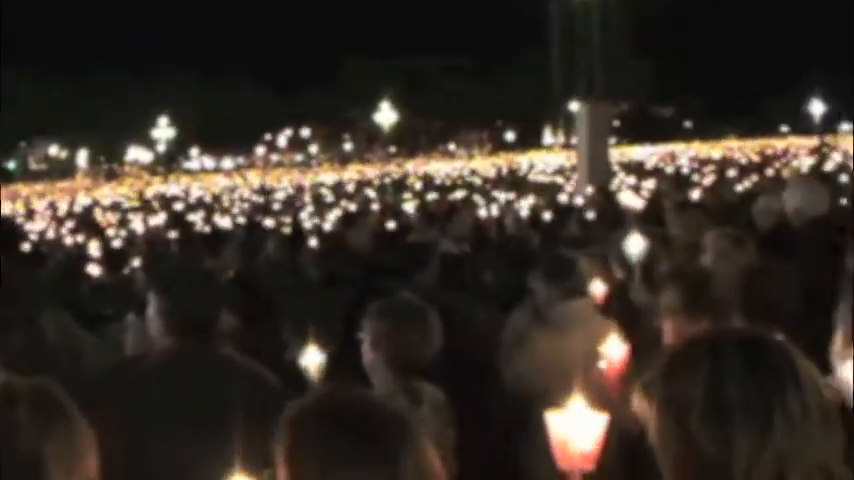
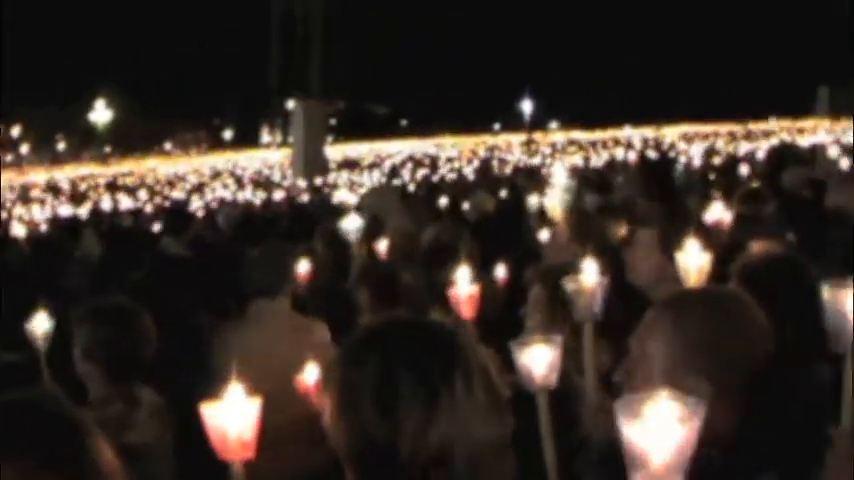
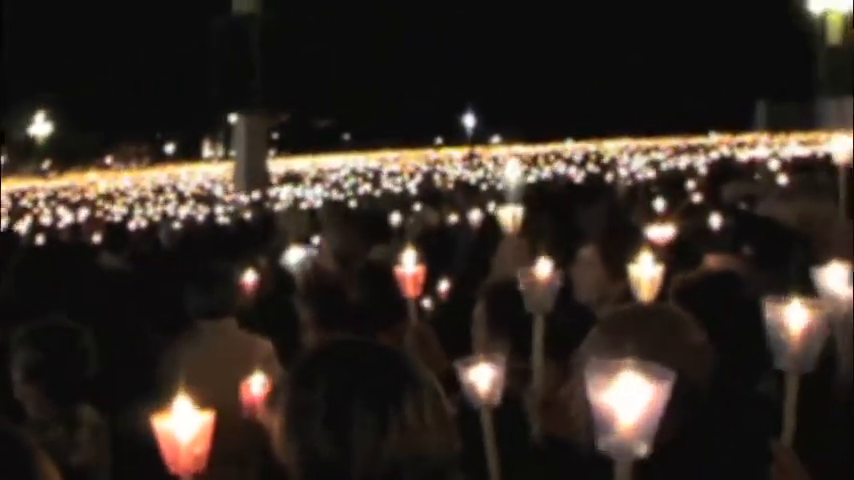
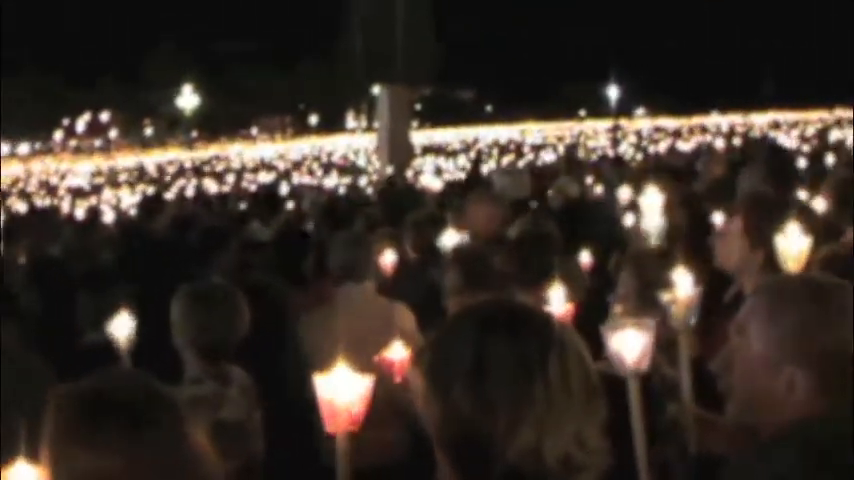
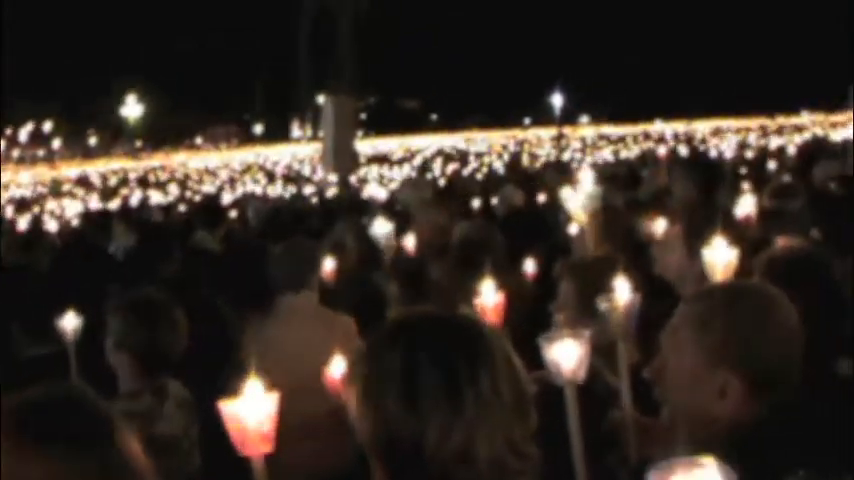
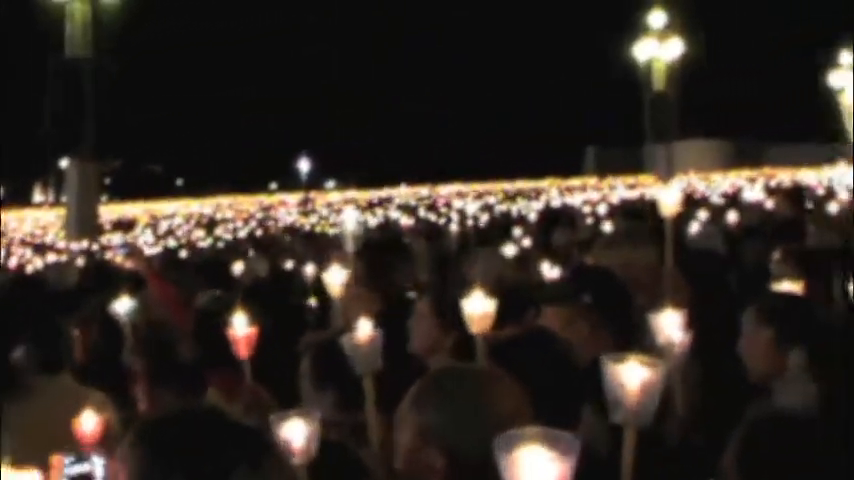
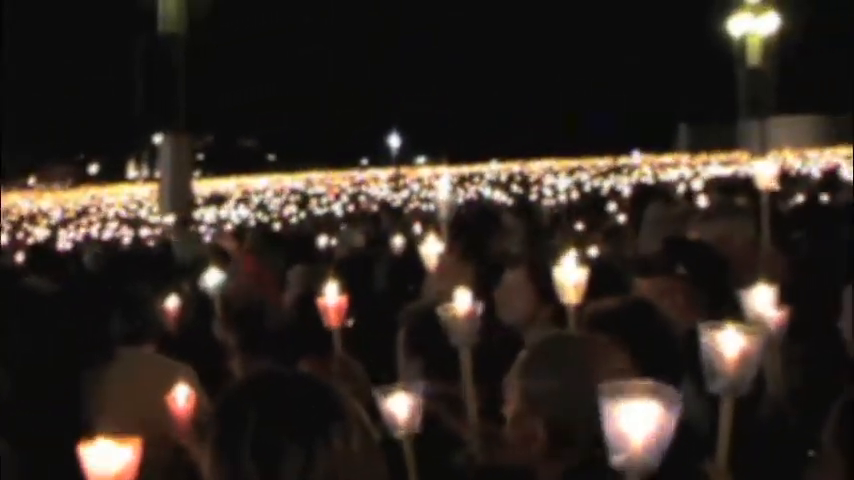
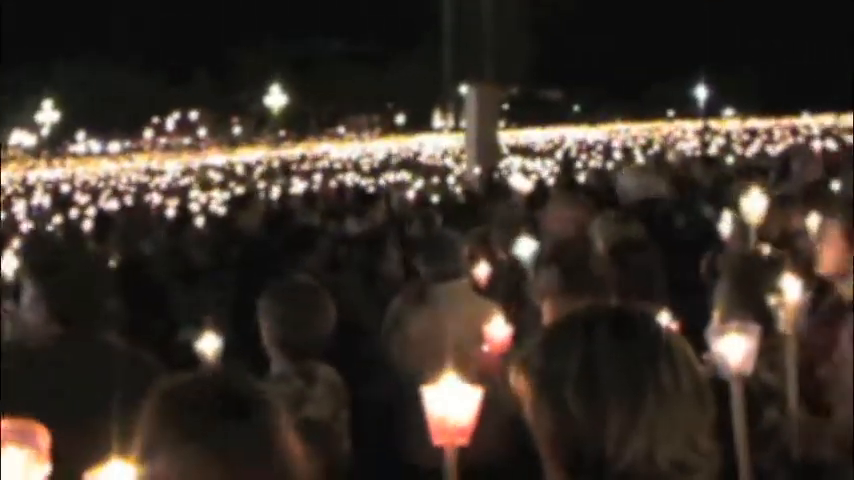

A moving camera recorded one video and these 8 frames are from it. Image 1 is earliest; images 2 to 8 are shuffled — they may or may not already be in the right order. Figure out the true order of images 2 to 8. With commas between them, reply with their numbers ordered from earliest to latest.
8, 4, 5, 2, 3, 7, 6
